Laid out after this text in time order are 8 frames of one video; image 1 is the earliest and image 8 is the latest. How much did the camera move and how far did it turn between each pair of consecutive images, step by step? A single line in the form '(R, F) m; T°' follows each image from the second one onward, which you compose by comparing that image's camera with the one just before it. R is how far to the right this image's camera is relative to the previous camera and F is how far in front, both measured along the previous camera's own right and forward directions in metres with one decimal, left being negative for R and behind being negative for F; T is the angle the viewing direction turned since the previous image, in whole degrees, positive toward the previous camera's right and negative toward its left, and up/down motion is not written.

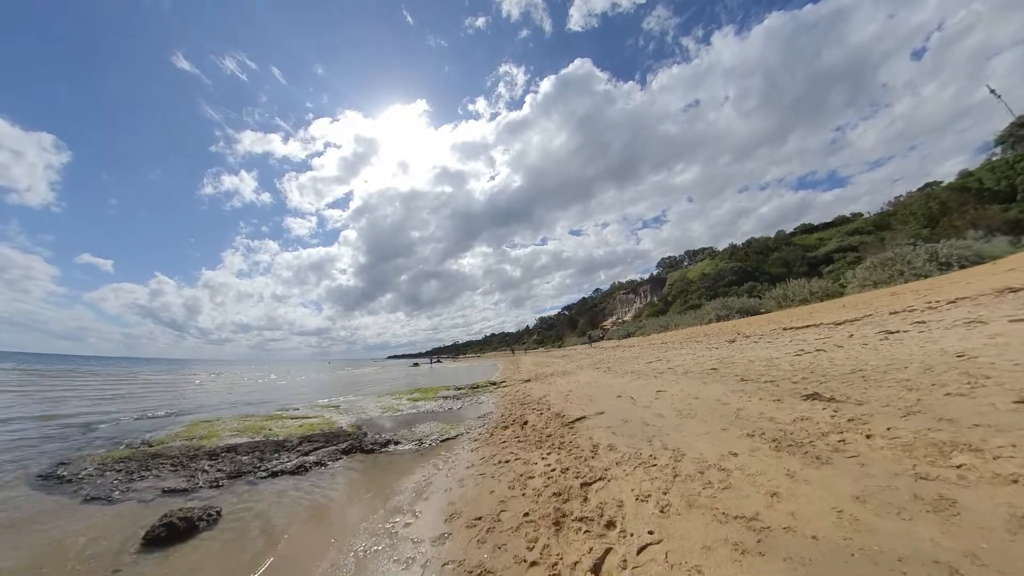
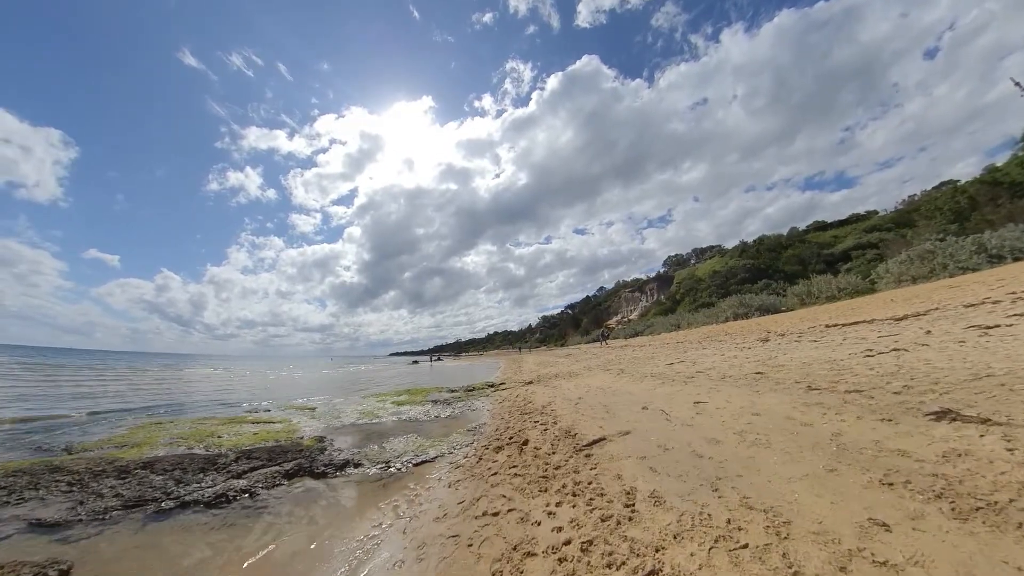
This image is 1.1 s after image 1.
(+0.1, +2.3) m; -1°
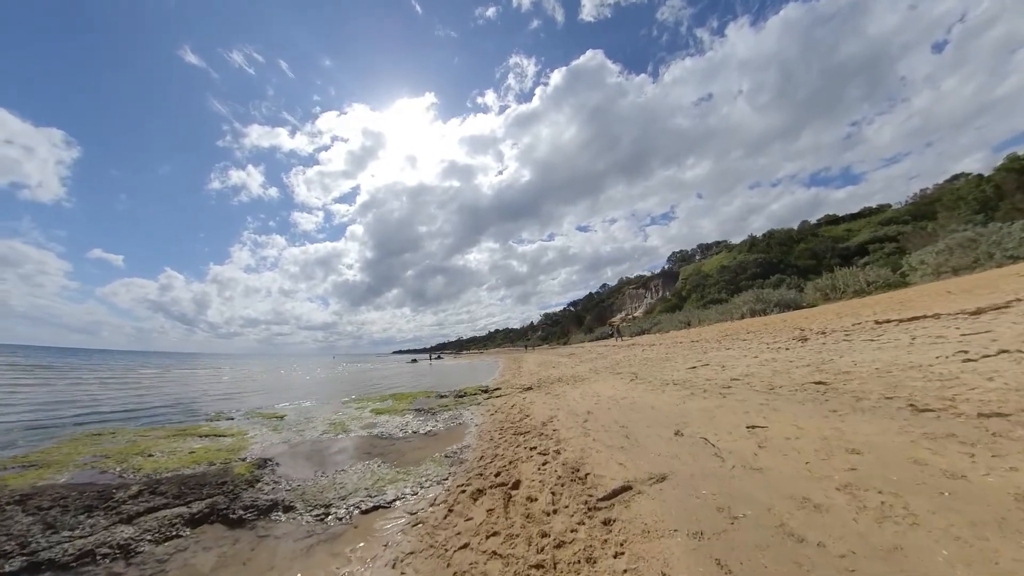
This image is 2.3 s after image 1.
(+0.3, +2.1) m; 0°
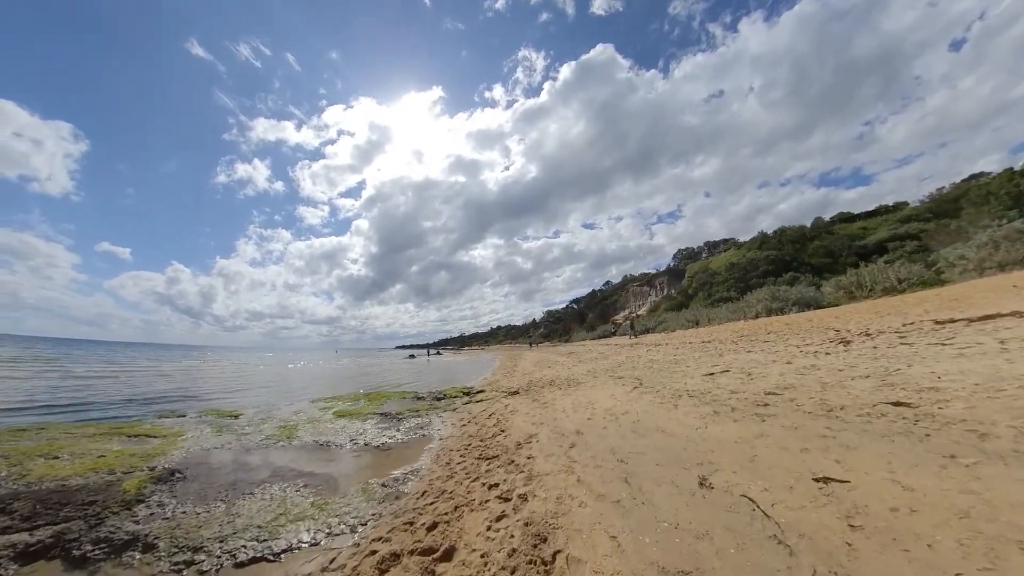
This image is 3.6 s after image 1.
(+0.7, +2.1) m; -1°
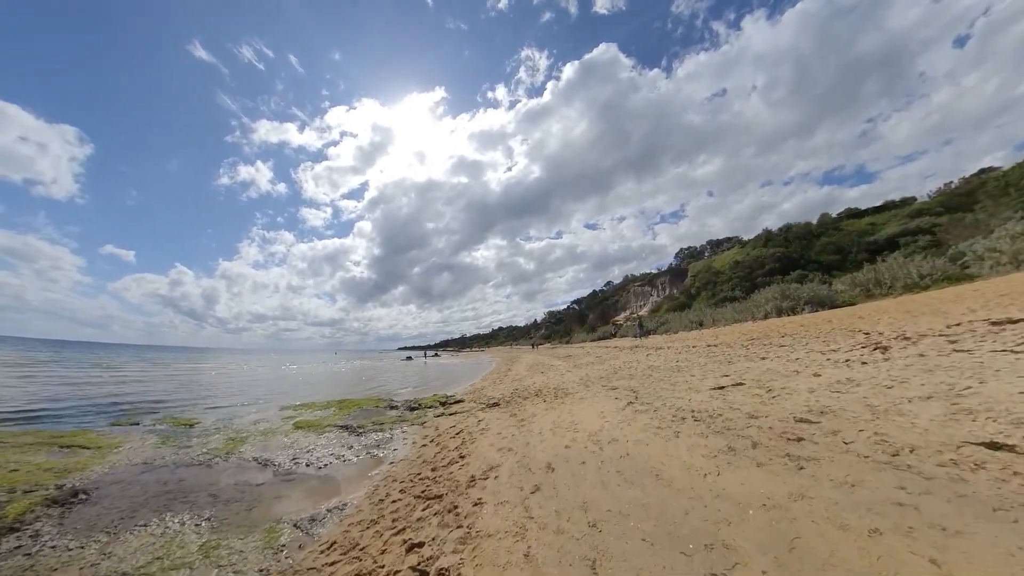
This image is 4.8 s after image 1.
(+0.8, +1.7) m; 0°
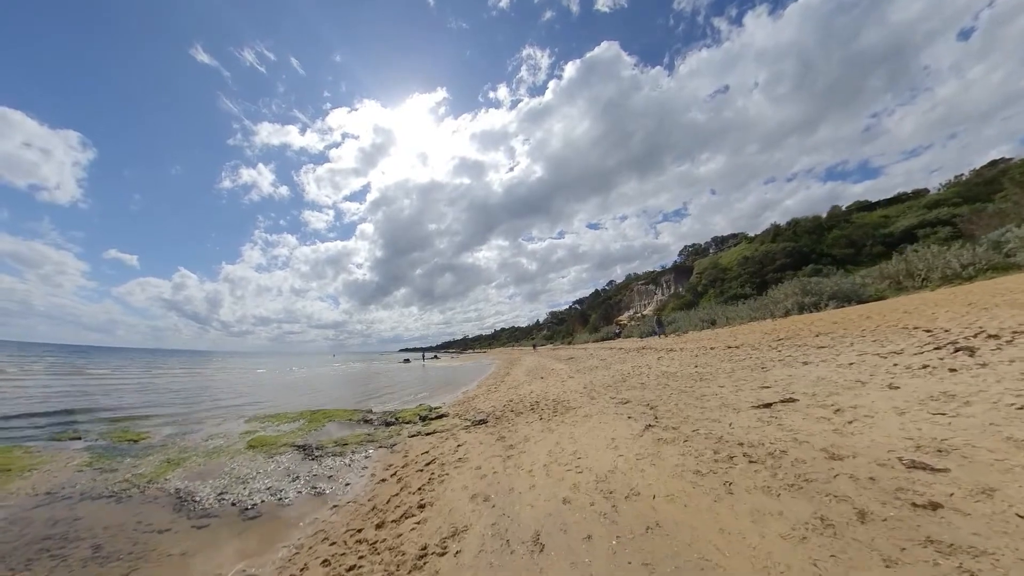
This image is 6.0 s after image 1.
(+0.4, +2.0) m; 0°
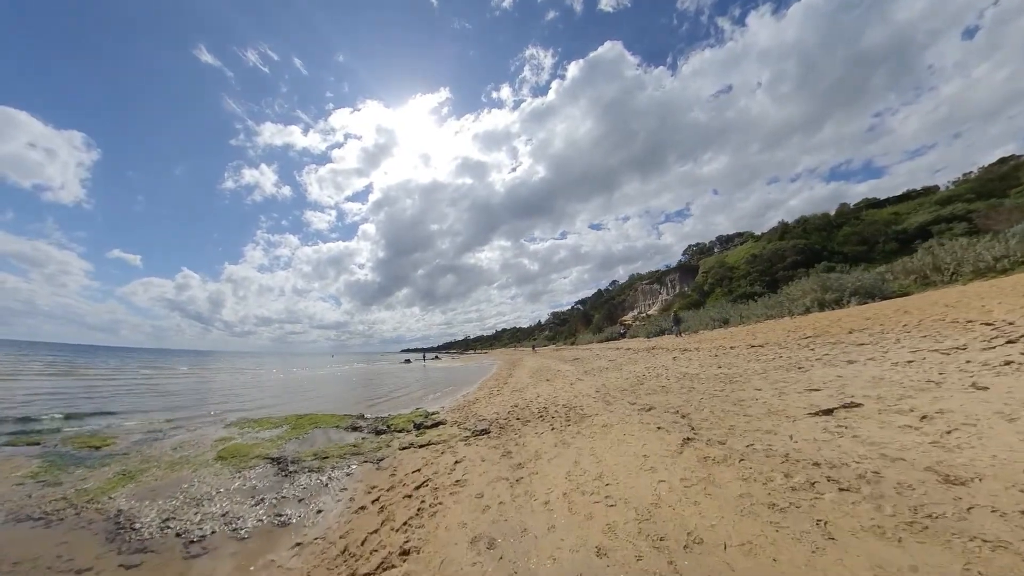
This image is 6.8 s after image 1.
(-0.1, +1.3) m; 0°
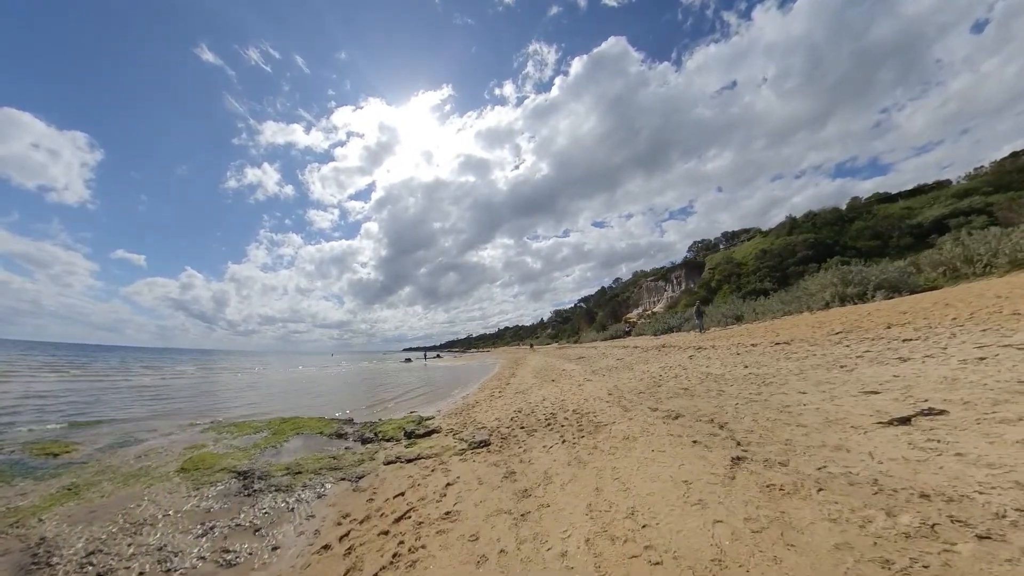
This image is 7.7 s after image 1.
(0.0, +1.3) m; 0°
